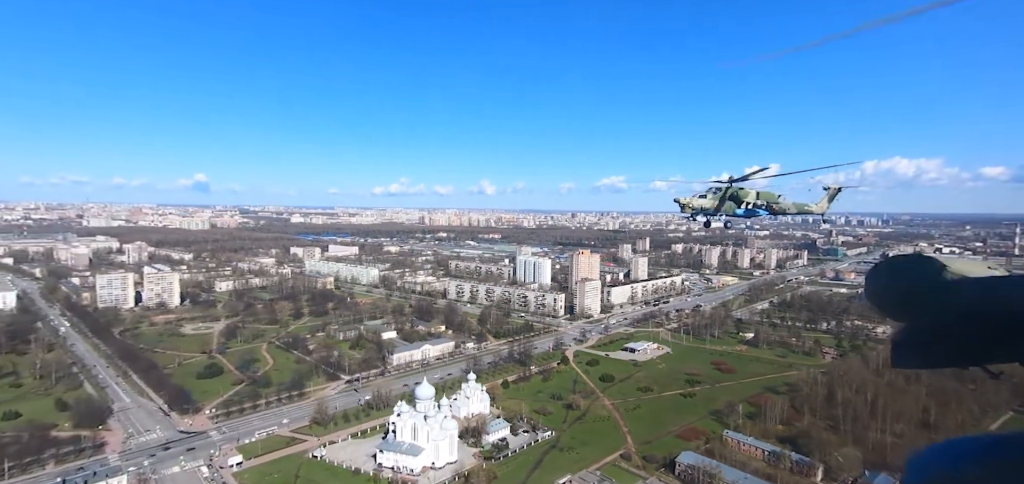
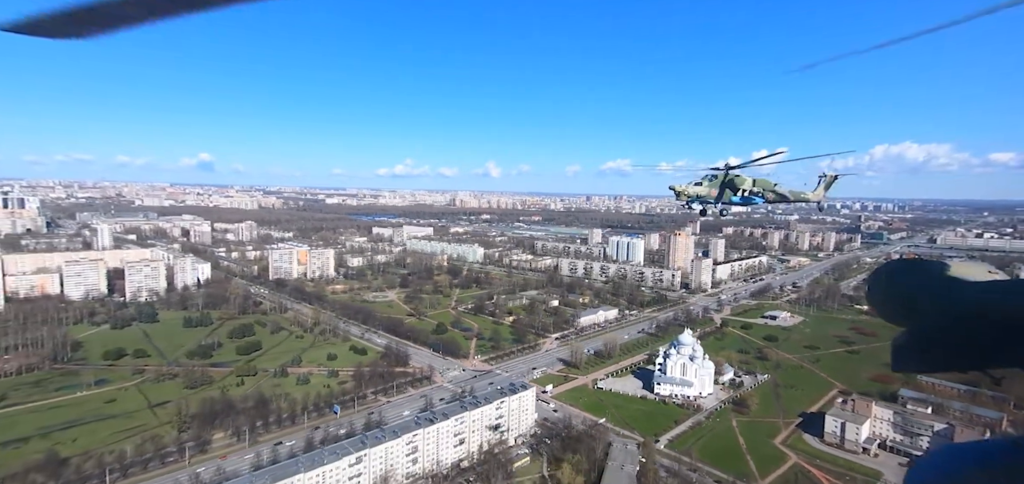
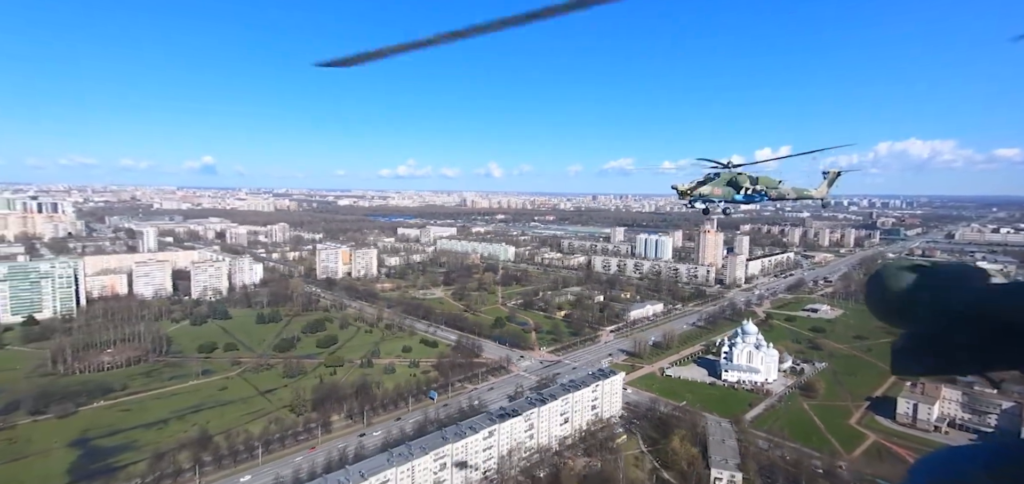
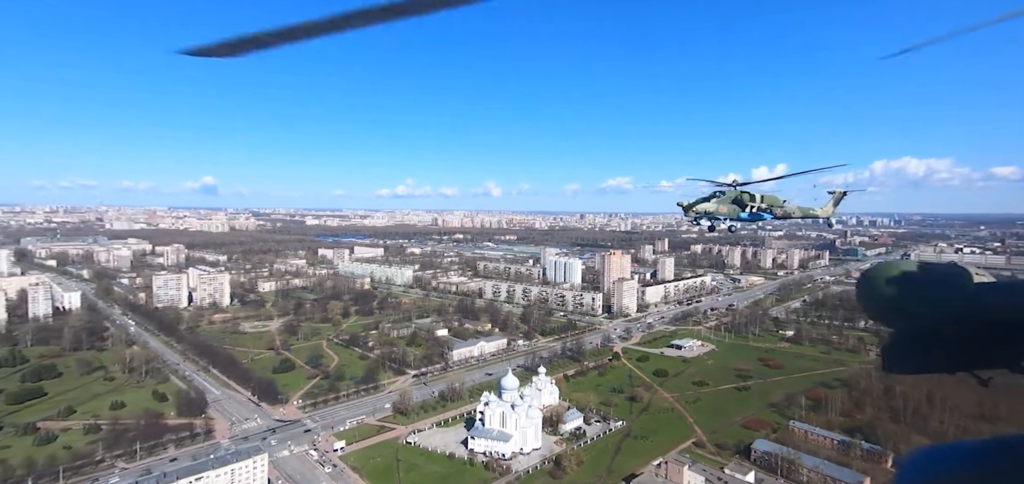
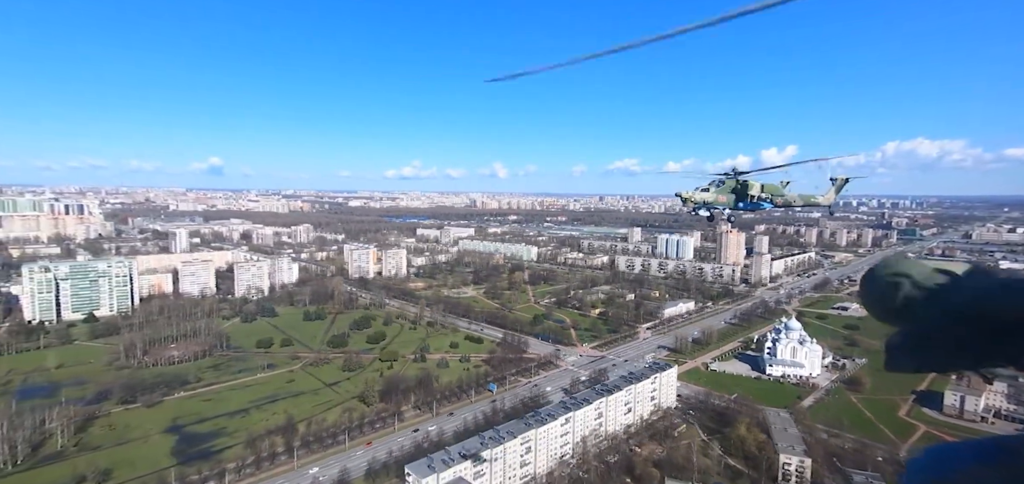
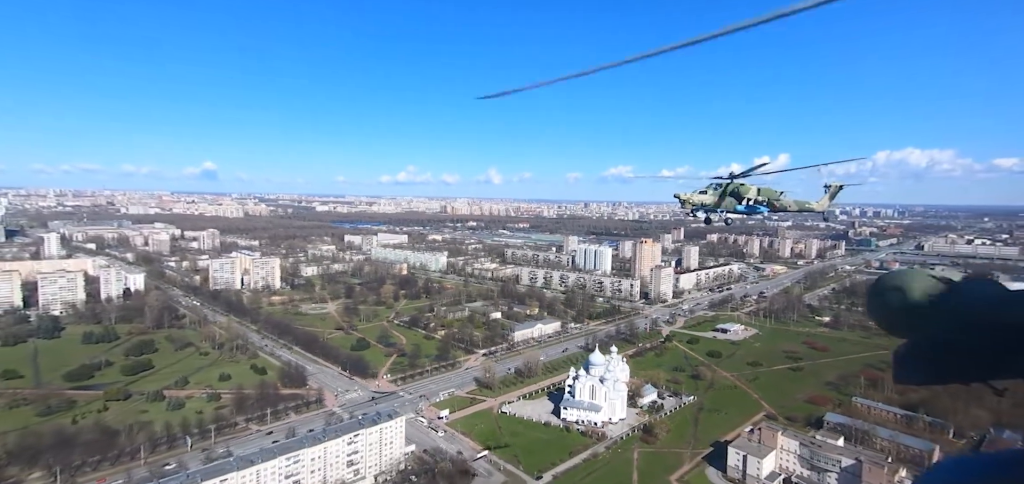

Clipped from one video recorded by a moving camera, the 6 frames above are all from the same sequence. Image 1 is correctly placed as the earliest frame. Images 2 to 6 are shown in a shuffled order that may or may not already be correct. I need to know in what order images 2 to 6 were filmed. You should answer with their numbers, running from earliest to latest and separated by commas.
4, 6, 2, 3, 5
